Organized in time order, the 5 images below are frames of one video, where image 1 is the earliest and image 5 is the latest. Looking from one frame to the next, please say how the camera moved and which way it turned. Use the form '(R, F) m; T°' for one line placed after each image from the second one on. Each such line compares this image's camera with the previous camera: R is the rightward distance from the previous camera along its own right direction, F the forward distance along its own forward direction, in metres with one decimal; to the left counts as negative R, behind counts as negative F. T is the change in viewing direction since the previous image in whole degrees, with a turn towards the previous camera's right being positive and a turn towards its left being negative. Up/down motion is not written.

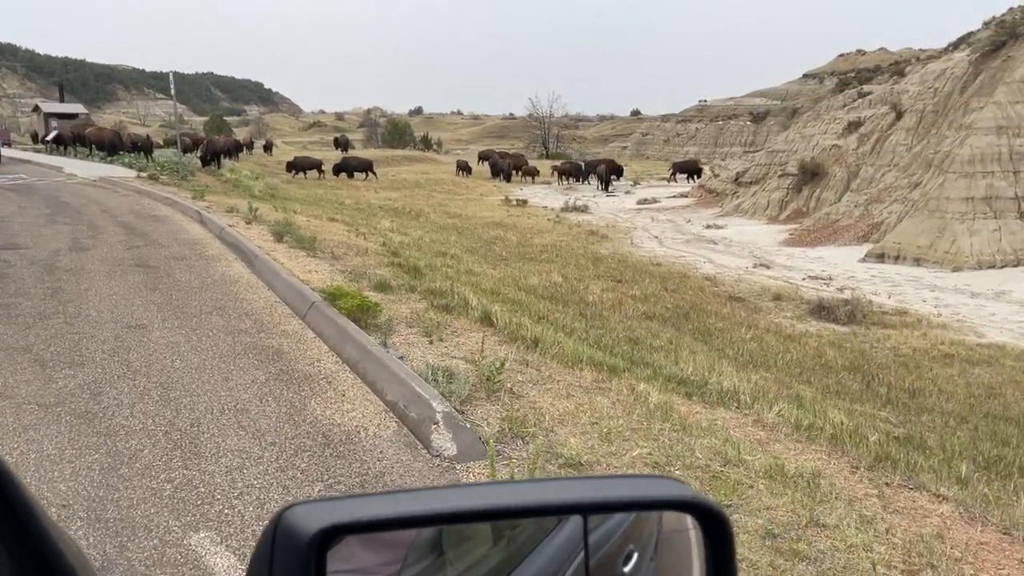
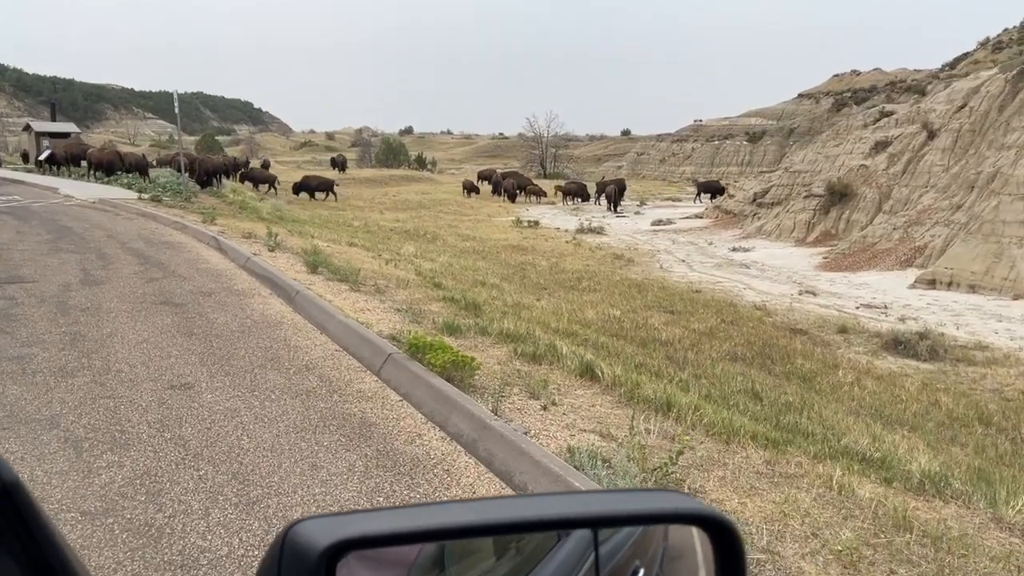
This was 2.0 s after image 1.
(-1.1, +1.3) m; +1°
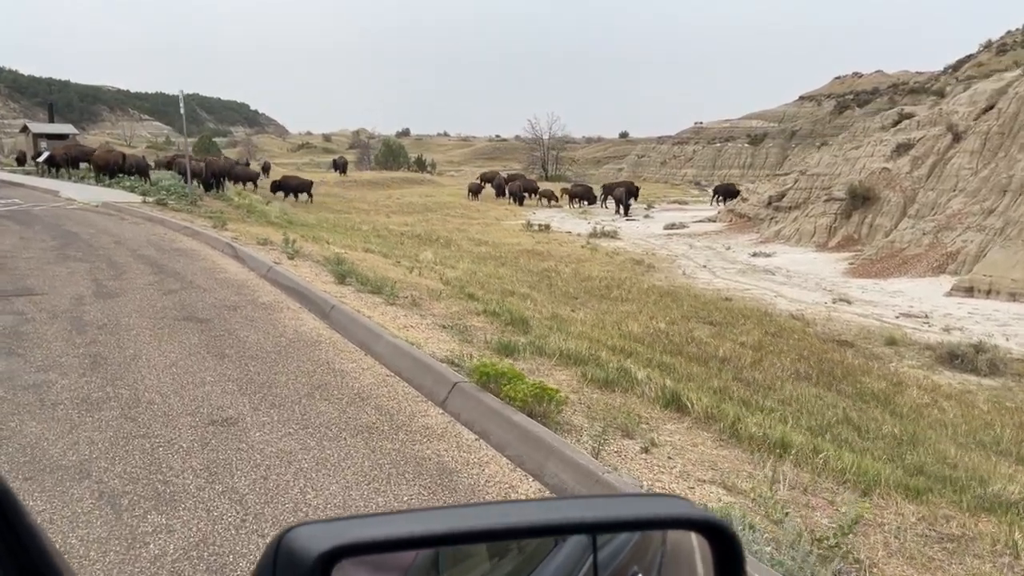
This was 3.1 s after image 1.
(-0.6, +0.8) m; 0°
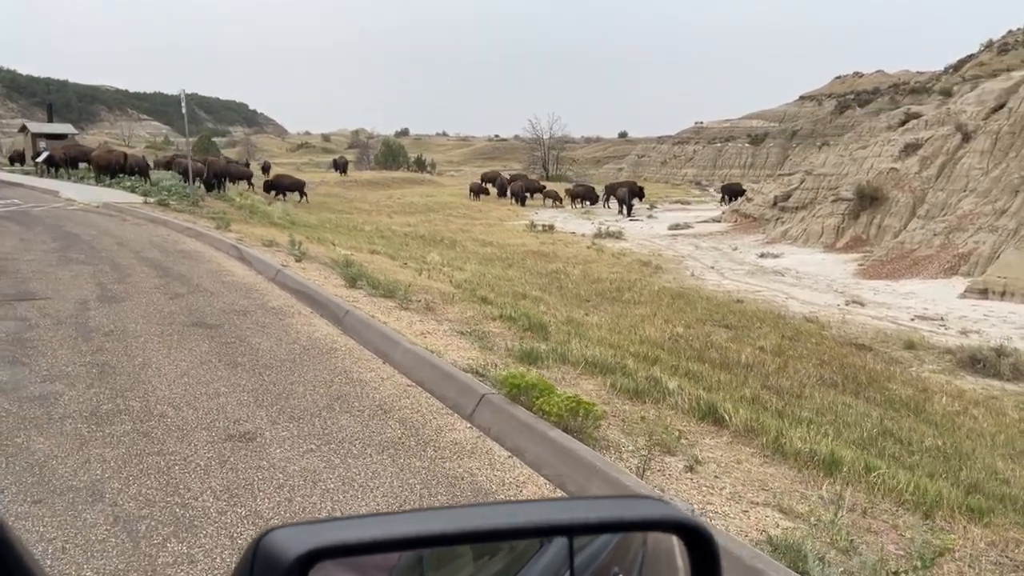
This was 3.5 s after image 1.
(-0.2, +0.3) m; 0°
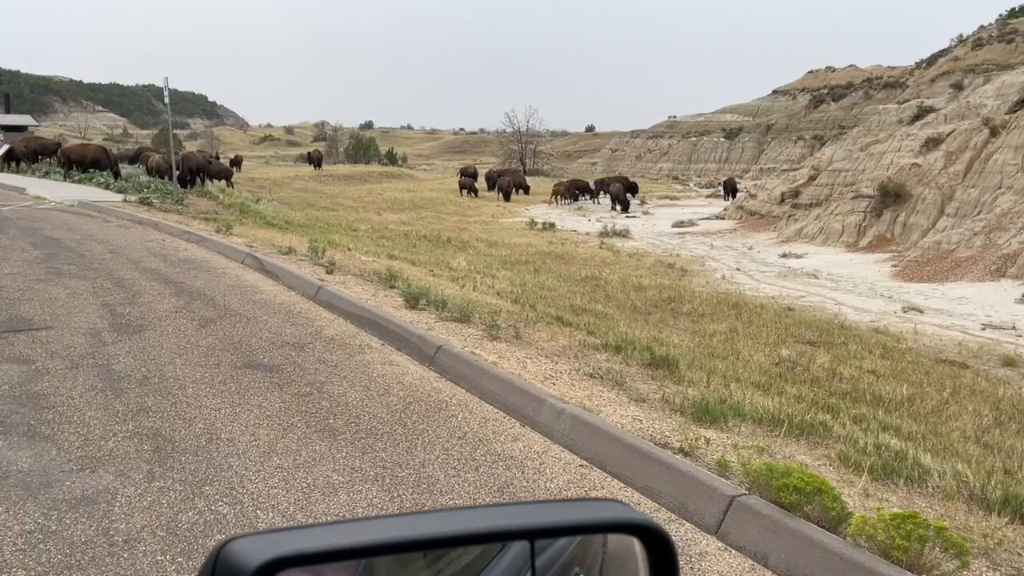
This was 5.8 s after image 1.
(-1.5, +1.7) m; +2°
